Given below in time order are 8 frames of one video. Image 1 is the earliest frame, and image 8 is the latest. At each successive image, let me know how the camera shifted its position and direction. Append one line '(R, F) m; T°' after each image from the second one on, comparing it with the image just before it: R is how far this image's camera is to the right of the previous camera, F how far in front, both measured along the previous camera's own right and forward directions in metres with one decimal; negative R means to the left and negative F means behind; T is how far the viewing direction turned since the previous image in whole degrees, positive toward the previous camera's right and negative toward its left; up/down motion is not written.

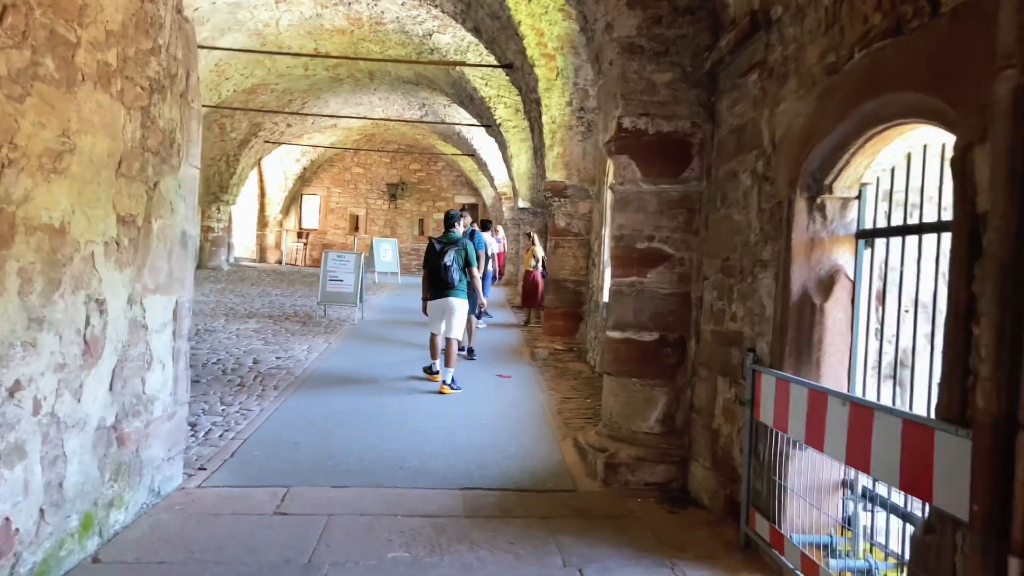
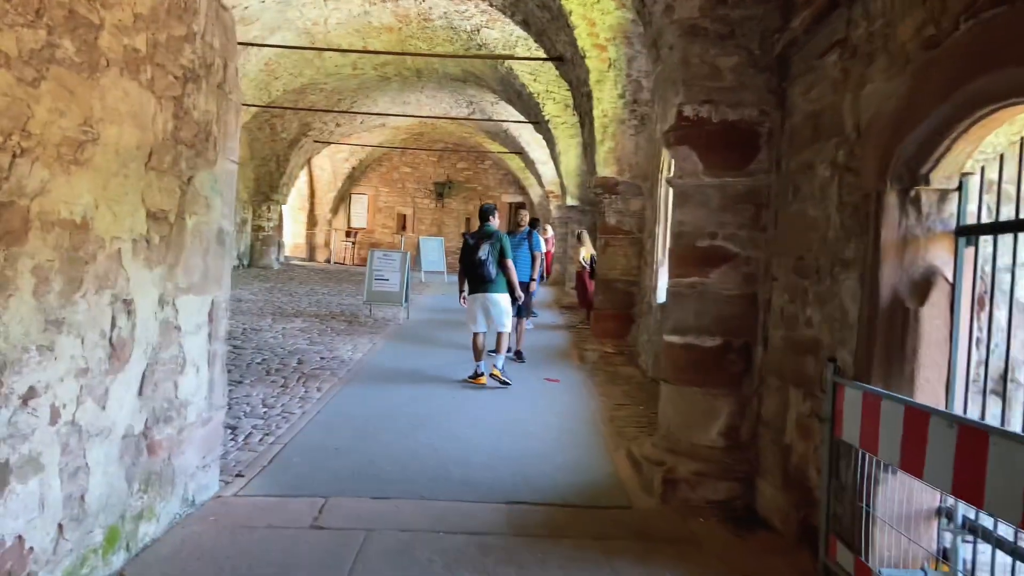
(0.0, +0.2) m; -3°
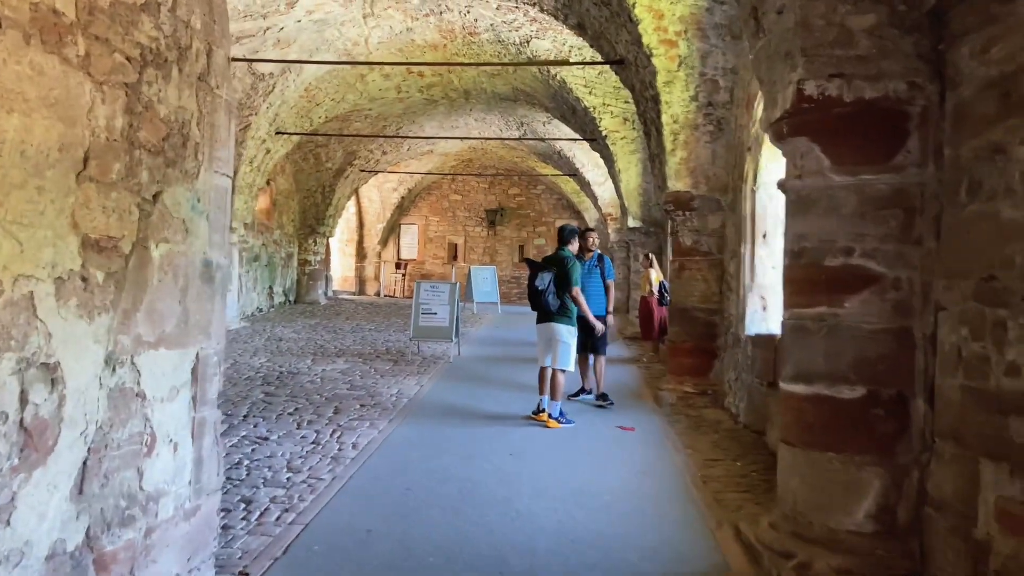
(-0.1, +0.7) m; -4°
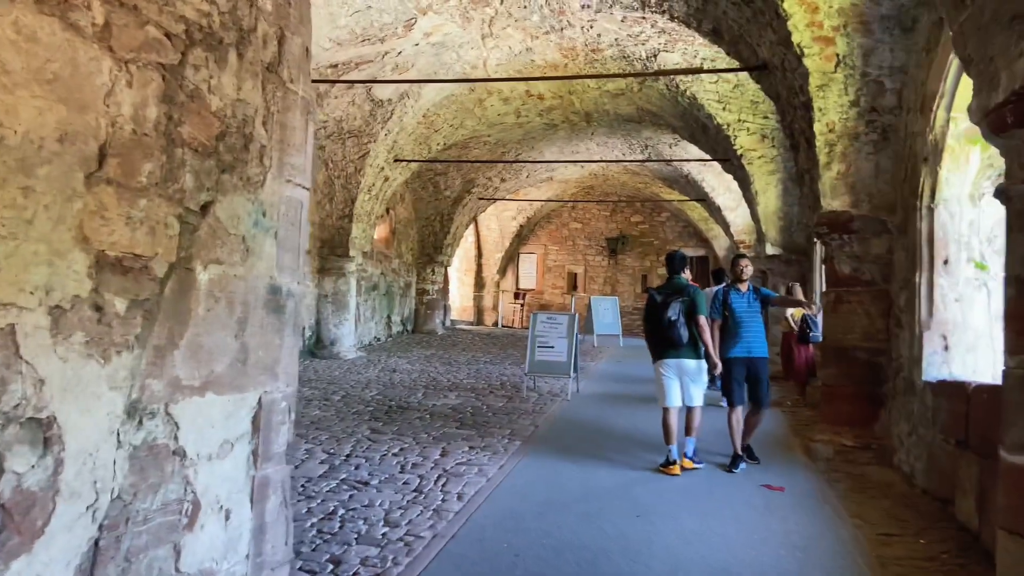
(0.0, +0.5) m; -9°
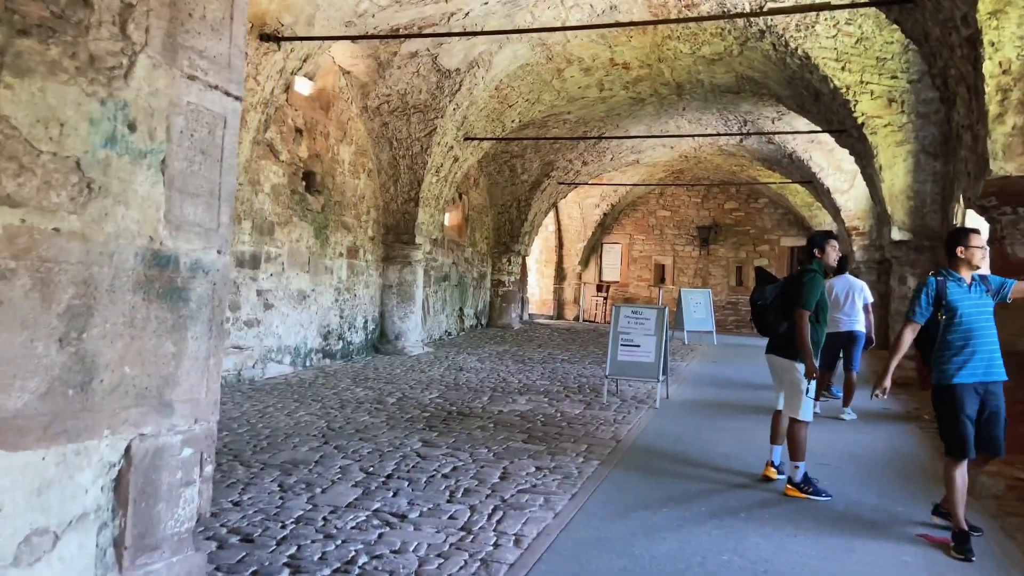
(0.0, +0.8) m; -6°
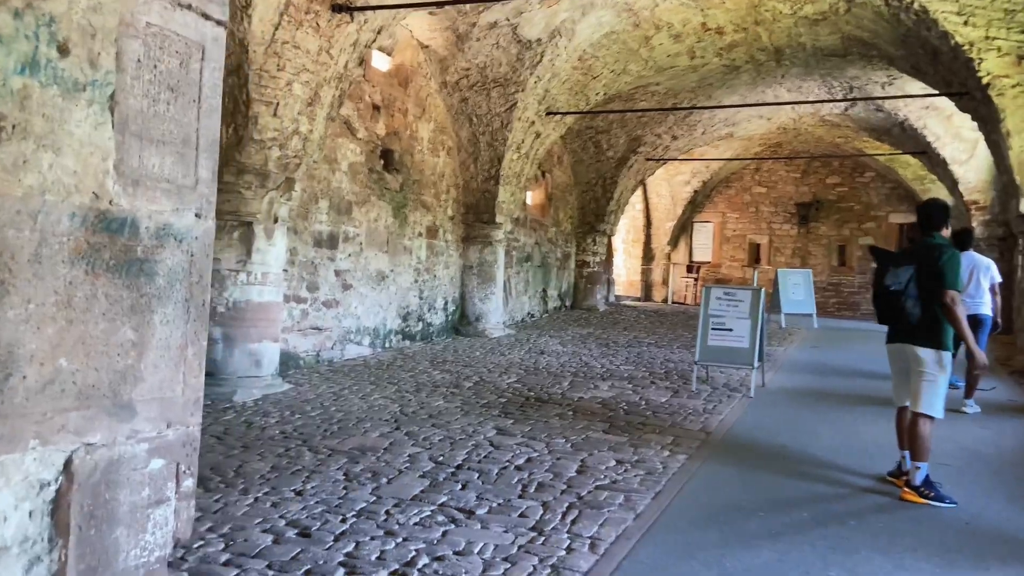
(0.0, +0.3) m; -7°
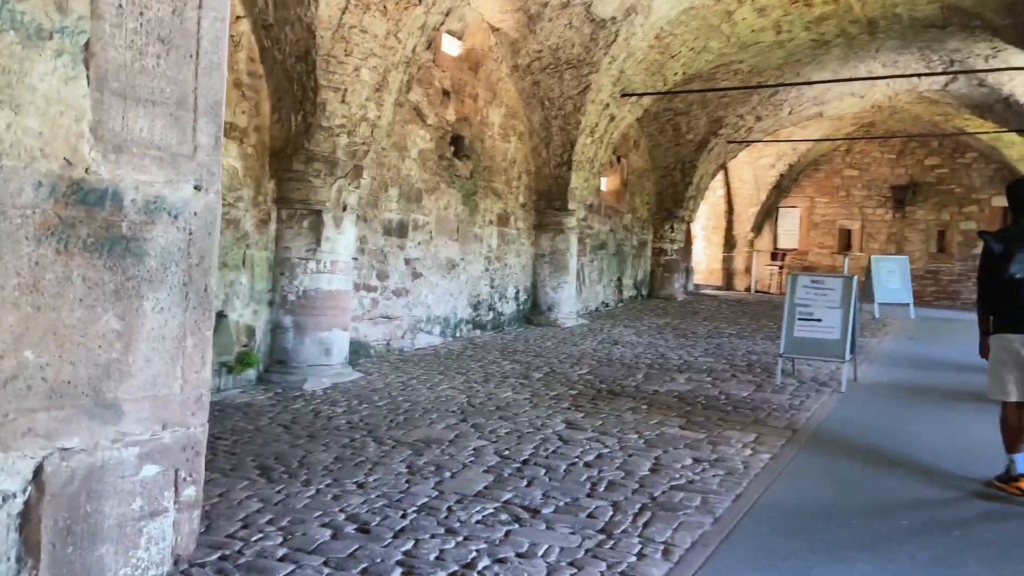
(0.0, +0.2) m; -6°
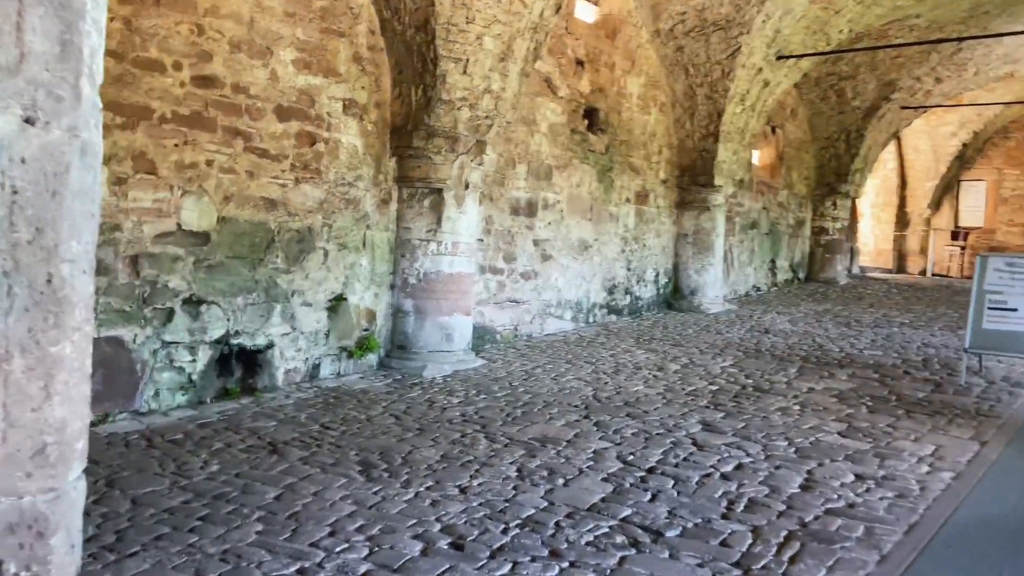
(+0.1, +0.4) m; -11°
